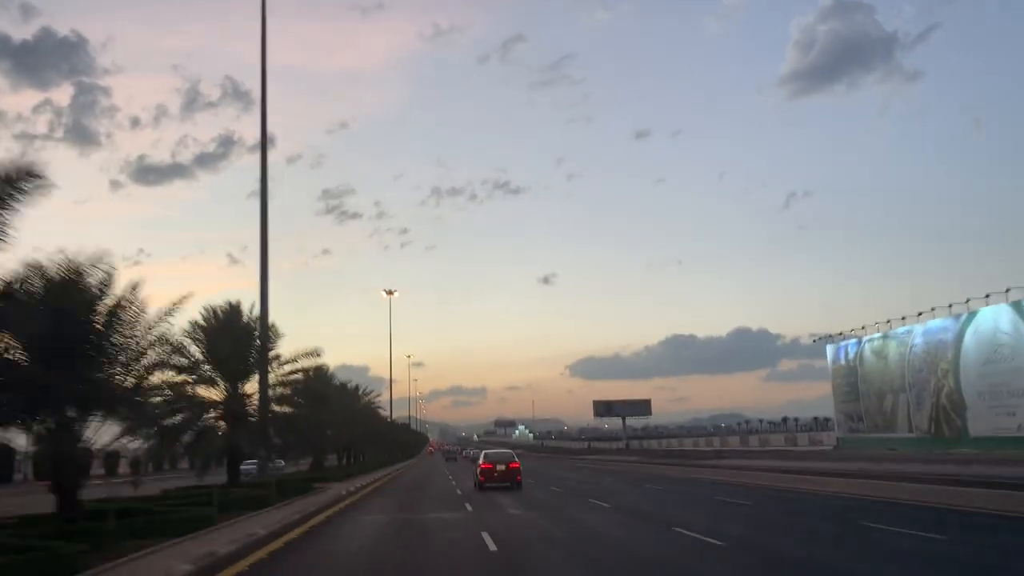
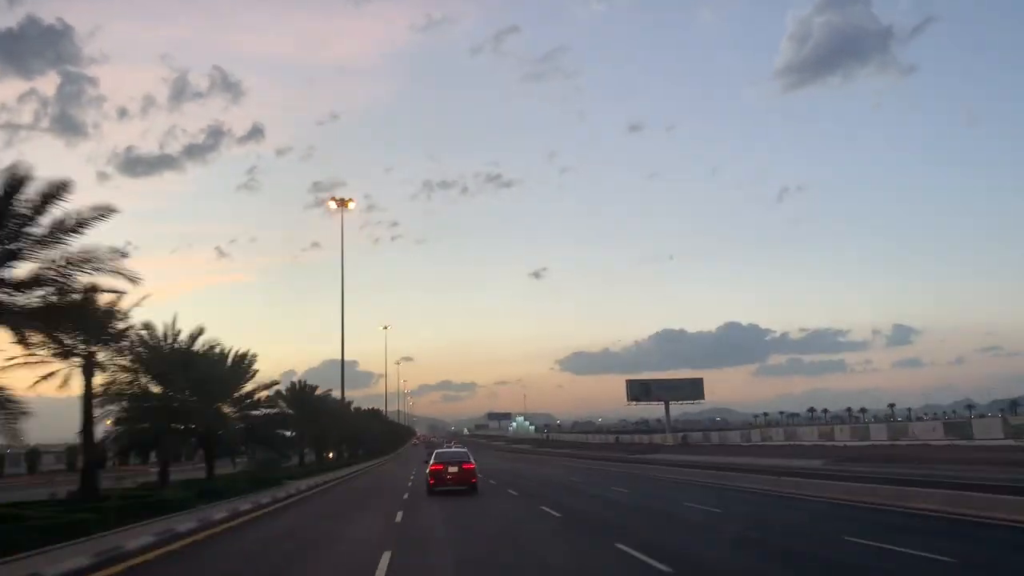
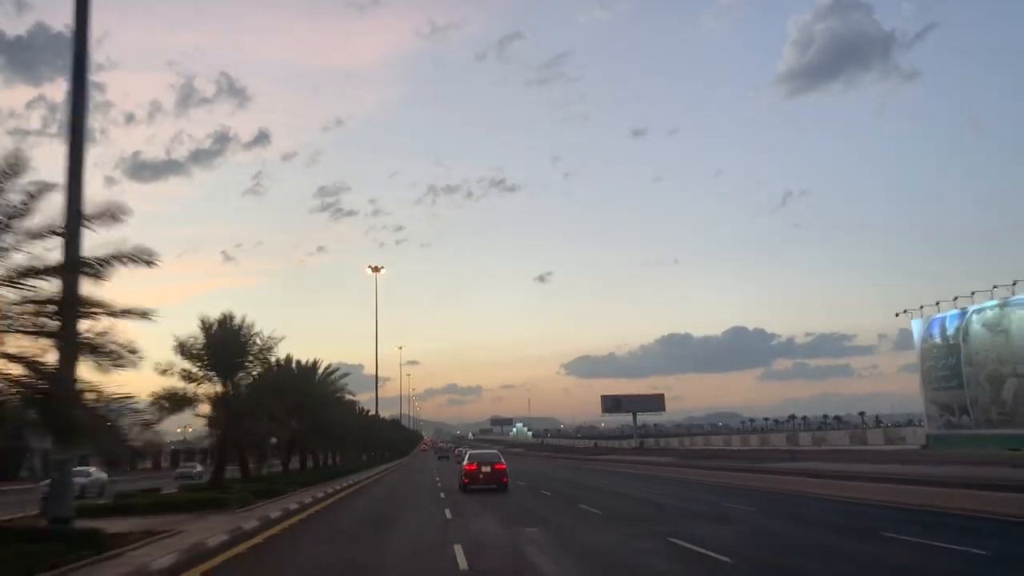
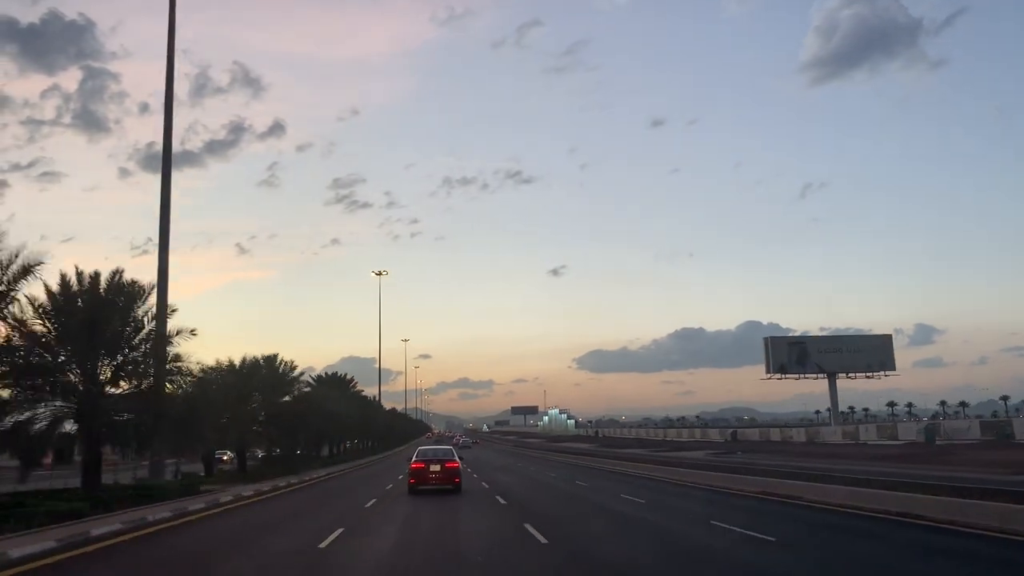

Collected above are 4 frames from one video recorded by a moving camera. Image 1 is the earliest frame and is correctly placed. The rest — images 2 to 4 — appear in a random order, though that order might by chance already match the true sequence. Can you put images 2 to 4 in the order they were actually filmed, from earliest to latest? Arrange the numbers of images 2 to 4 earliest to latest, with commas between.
3, 2, 4
